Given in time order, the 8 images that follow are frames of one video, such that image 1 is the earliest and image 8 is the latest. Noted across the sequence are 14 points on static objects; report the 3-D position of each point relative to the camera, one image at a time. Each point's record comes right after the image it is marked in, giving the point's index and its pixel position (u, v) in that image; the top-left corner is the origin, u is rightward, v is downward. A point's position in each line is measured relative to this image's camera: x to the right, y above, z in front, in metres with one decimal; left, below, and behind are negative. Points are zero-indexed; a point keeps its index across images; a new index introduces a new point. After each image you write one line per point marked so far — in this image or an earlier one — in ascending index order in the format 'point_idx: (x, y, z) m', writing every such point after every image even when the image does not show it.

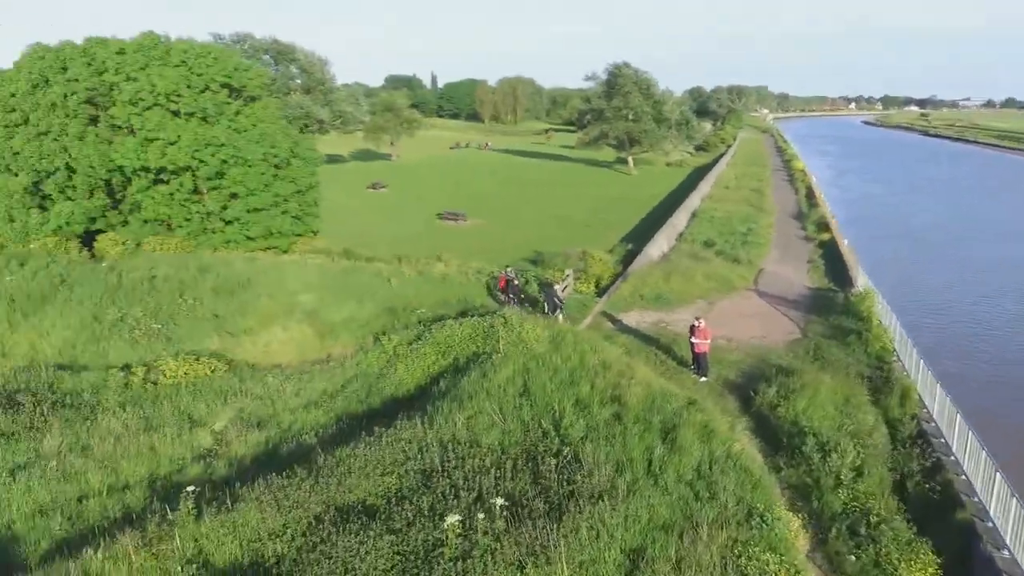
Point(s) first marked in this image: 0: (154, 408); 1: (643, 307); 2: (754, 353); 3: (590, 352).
0: (-7.0, -2.3, +12.9) m
1: (+3.6, -0.5, +18.6) m
2: (+5.3, -1.4, +14.8) m
3: (+1.6, -1.3, +13.6) m
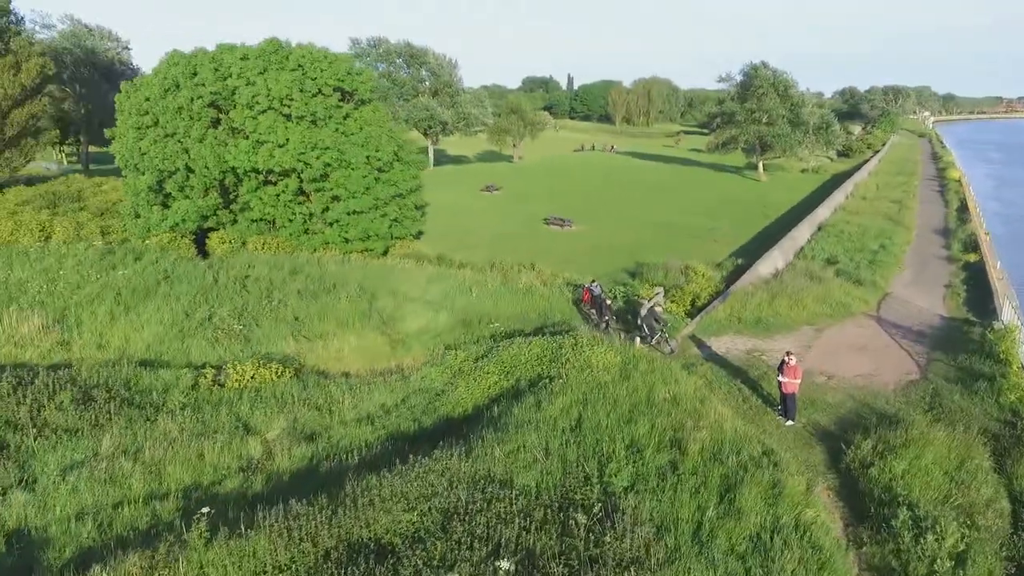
0: (-5.9, -2.4, +13.2) m
1: (+5.6, -1.1, +16.8) m
2: (+6.6, -2.0, +12.8) m
3: (+2.7, -1.8, +12.2) m
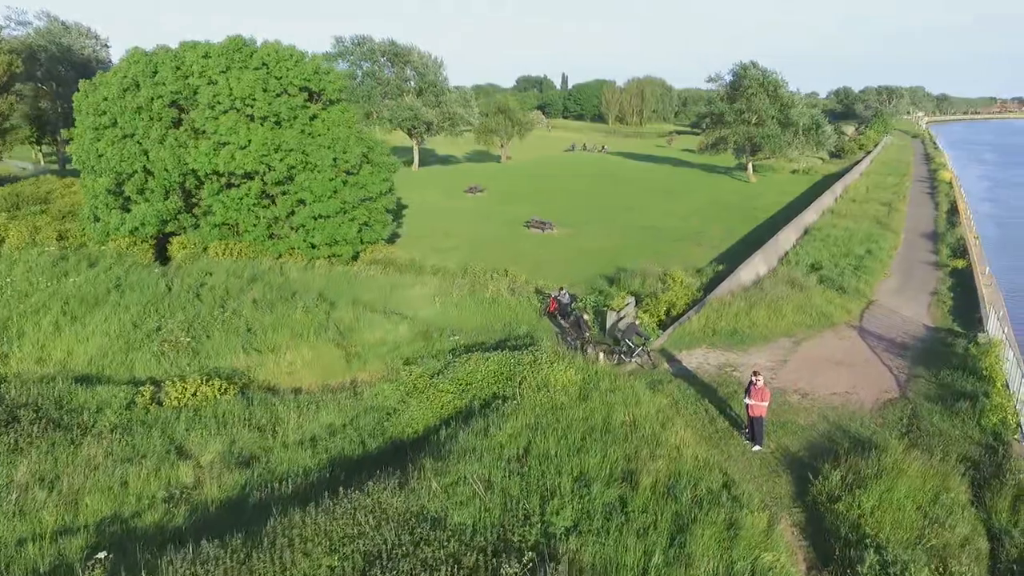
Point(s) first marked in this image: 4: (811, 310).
0: (-6.8, -2.6, +12.3) m
1: (+4.8, -1.3, +16.0) m
2: (+5.7, -2.3, +12.0) m
3: (+1.9, -2.0, +11.4) m
4: (+8.2, -0.6, +18.5) m
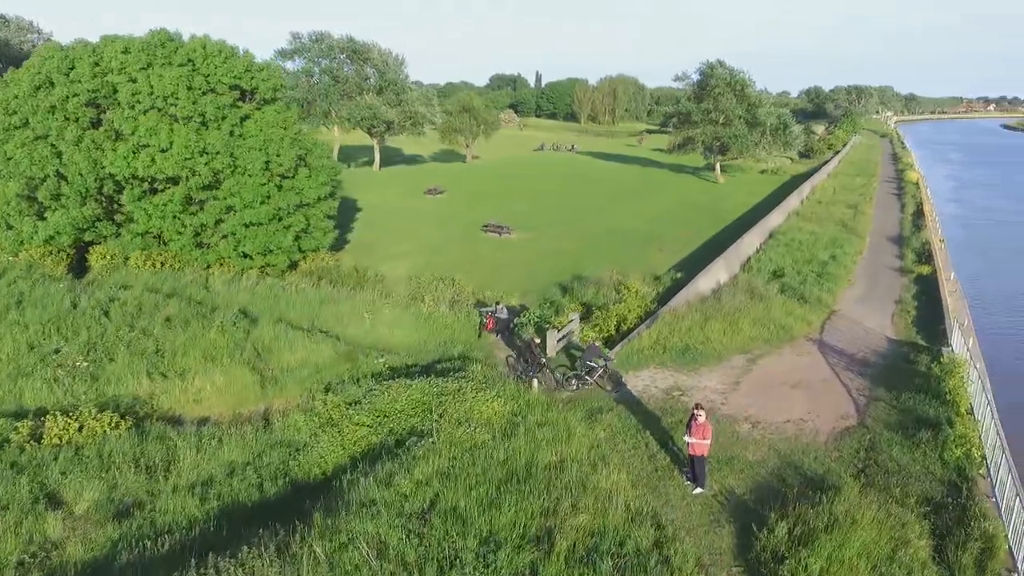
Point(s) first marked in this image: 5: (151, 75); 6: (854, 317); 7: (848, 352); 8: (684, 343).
0: (-8.1, -3.1, +10.8) m
1: (+3.3, -1.7, +14.9) m
2: (+4.4, -2.6, +10.9) m
3: (+0.6, -2.4, +10.2) m
4: (+6.7, -0.9, +17.5) m
5: (-10.7, +6.3, +19.8) m
6: (+9.9, -0.9, +19.4) m
7: (+8.1, -1.6, +16.2) m
8: (+4.1, -1.3, +15.8) m
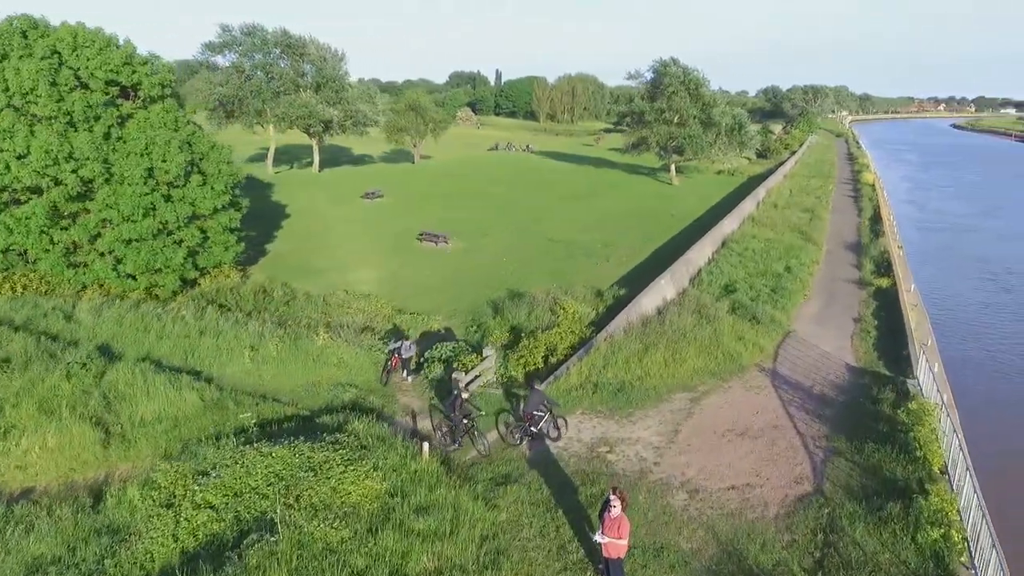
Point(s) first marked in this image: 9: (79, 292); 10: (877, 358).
0: (-9.7, -3.8, +8.2) m
1: (+1.5, -2.2, +12.7) m
2: (+2.8, -3.2, +8.8) m
3: (-1.0, -3.0, +7.9) m
4: (+4.7, -1.5, +15.5) m
5: (-12.8, +5.6, +17.0) m
6: (+7.9, -1.4, +17.6) m
7: (+6.3, -2.1, +14.4) m
8: (+2.2, -1.9, +13.8) m
9: (-11.5, 0.0, +17.8) m
10: (+8.9, -1.7, +16.3) m
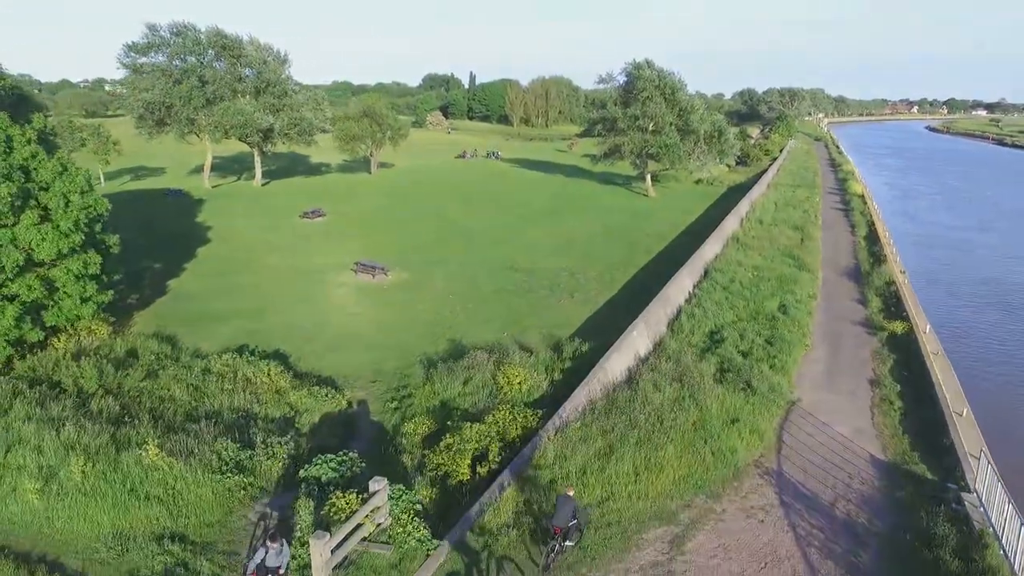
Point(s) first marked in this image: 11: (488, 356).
0: (-10.8, -5.2, +3.9) m
1: (+0.2, -3.6, +8.8) m
2: (+1.6, -4.5, +4.9) m
3: (-2.2, -4.3, +3.9) m
4: (+3.3, -2.8, +11.7) m
5: (-14.4, +4.1, +12.6) m
6: (+6.4, -2.7, +13.9) m
7: (+4.9, -3.4, +10.6) m
8: (+0.9, -3.2, +9.8) m
9: (-13.0, -1.6, +13.4) m
10: (+7.5, -3.0, +12.6) m
11: (-0.5, -1.7, +16.0) m
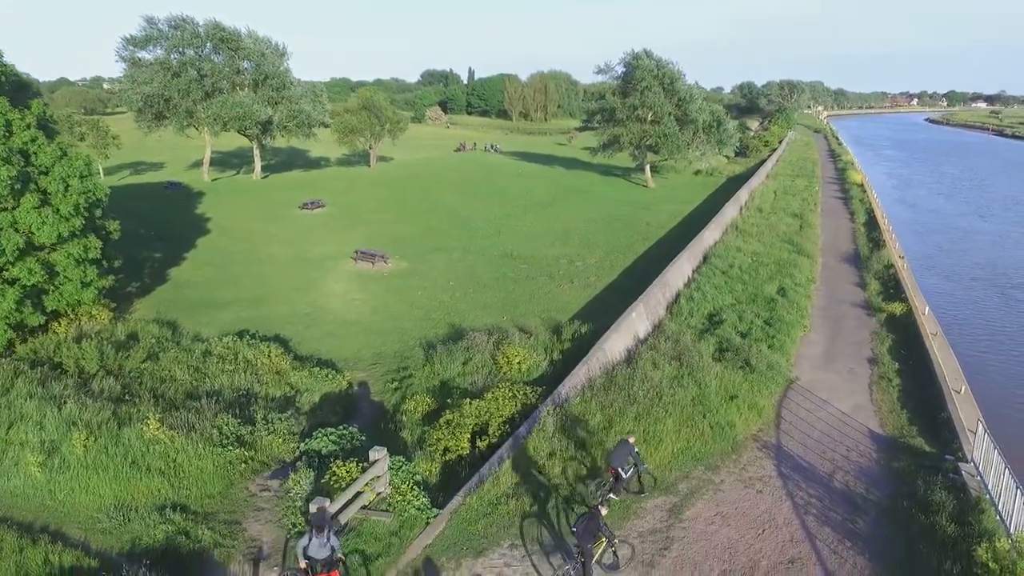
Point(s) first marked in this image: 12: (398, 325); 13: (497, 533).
0: (-10.8, -4.9, +3.9) m
1: (+0.2, -3.2, +8.8) m
2: (+1.6, -4.1, +5.0) m
3: (-2.2, -4.0, +4.0) m
4: (+3.3, -2.3, +11.7) m
5: (-14.4, +4.4, +12.6) m
6: (+6.4, -2.2, +13.9) m
7: (+4.9, -3.0, +10.6) m
8: (+0.9, -2.8, +9.9) m
9: (-13.0, -1.2, +13.5) m
10: (+7.5, -2.5, +12.6) m
11: (-0.5, -1.2, +16.1) m
12: (-3.2, -1.1, +19.0) m
13: (-0.2, -3.2, +8.7) m
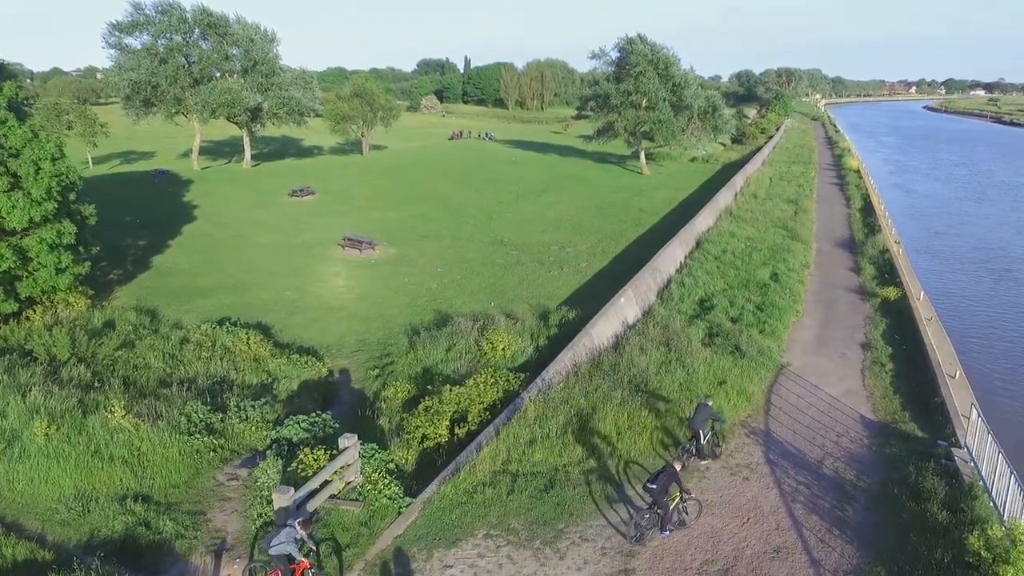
0: (-11.1, -4.8, +3.6) m
1: (-0.1, -2.9, +8.5) m
2: (+1.3, -3.9, +4.7) m
3: (-2.5, -3.8, +3.6) m
4: (+3.0, -2.0, +11.4) m
5: (-14.8, +4.7, +12.2) m
6: (+6.1, -1.8, +13.6) m
7: (+4.6, -2.7, +10.3) m
8: (+0.6, -2.5, +9.5) m
9: (-13.3, -1.0, +13.1) m
10: (+7.2, -2.2, +12.3) m
11: (-0.9, -0.9, +15.7) m
12: (-3.5, -0.7, +18.6) m
13: (-0.5, -2.9, +8.4) m
